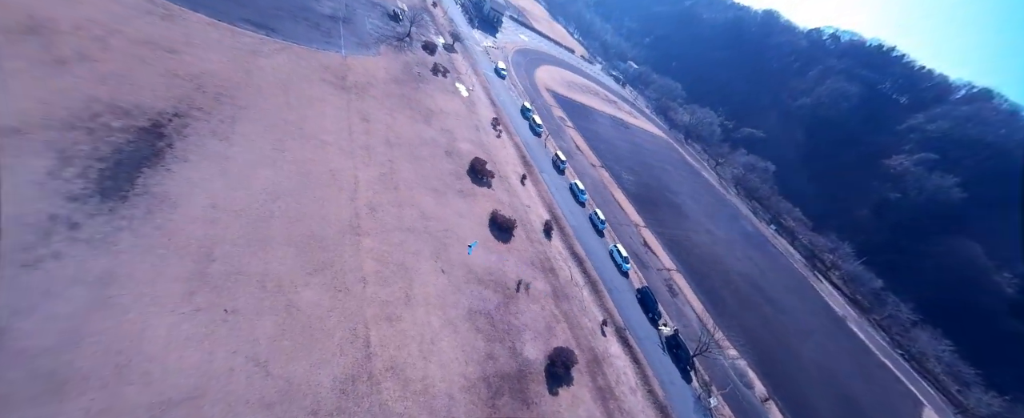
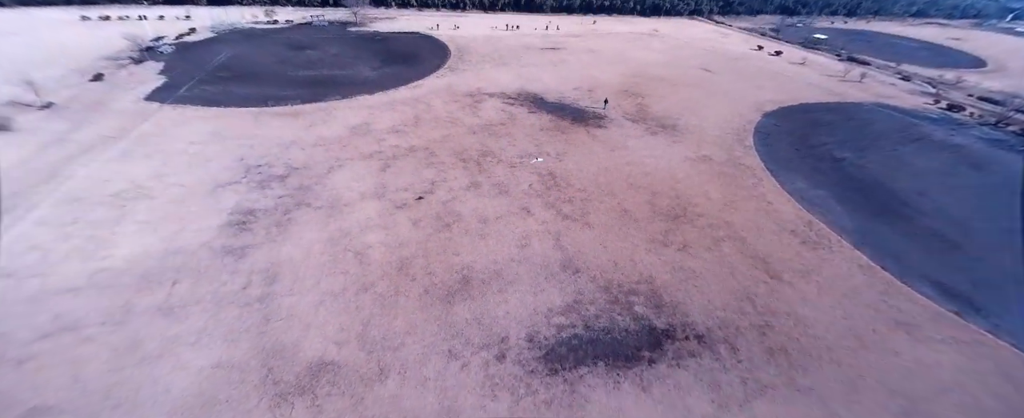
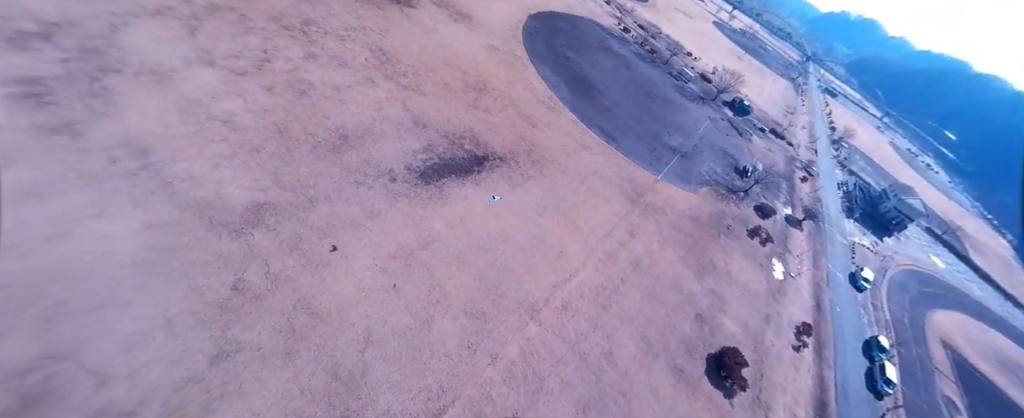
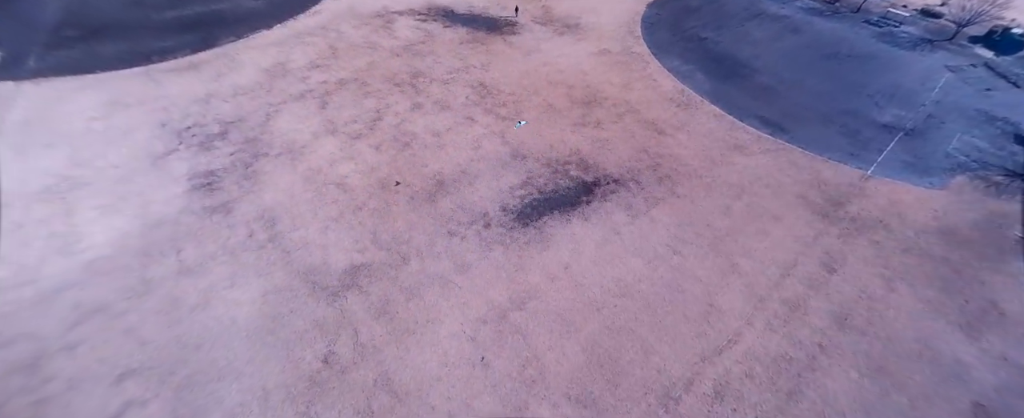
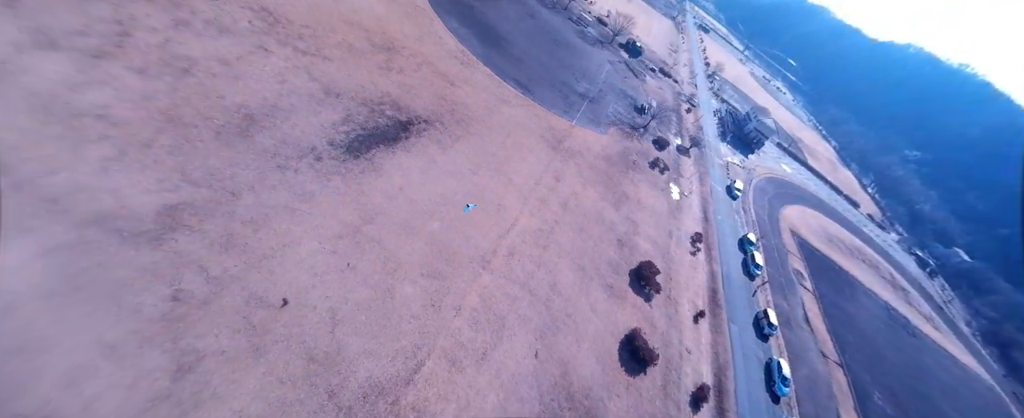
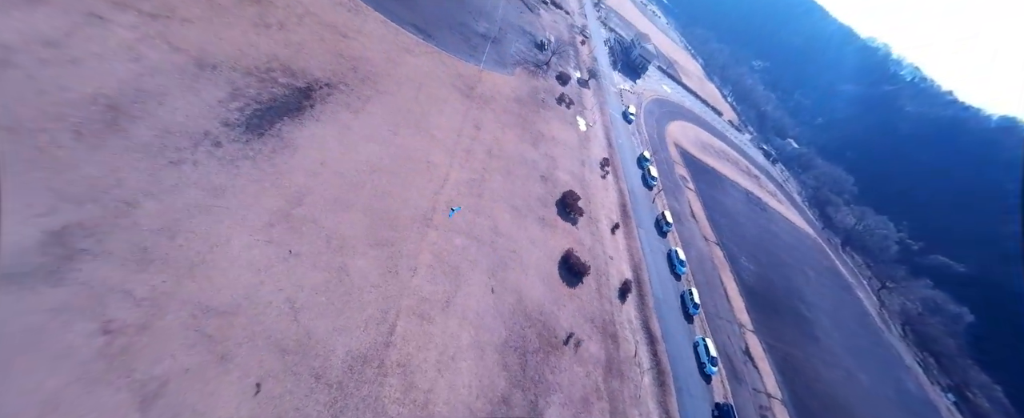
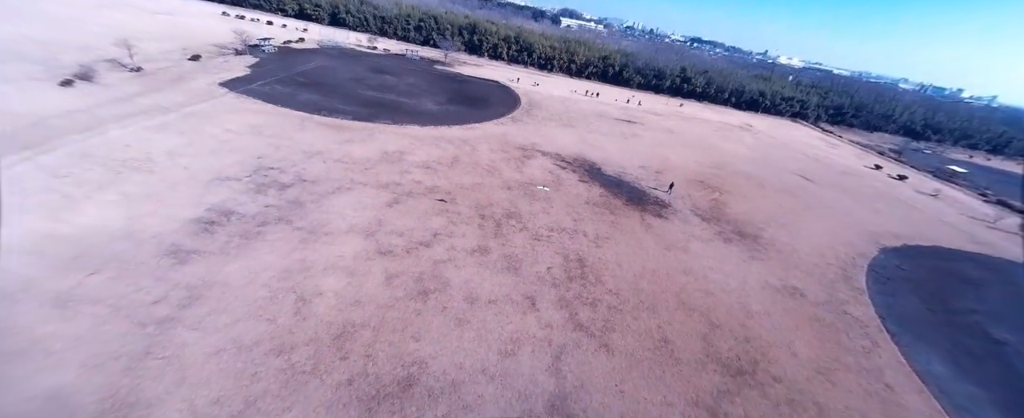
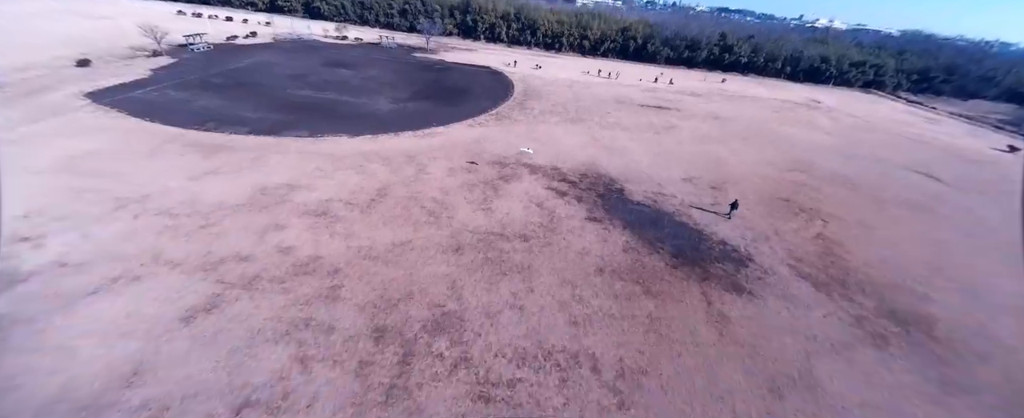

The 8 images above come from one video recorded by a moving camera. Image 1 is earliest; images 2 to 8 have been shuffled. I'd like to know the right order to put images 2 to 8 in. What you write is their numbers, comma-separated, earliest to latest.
6, 5, 3, 4, 2, 7, 8
